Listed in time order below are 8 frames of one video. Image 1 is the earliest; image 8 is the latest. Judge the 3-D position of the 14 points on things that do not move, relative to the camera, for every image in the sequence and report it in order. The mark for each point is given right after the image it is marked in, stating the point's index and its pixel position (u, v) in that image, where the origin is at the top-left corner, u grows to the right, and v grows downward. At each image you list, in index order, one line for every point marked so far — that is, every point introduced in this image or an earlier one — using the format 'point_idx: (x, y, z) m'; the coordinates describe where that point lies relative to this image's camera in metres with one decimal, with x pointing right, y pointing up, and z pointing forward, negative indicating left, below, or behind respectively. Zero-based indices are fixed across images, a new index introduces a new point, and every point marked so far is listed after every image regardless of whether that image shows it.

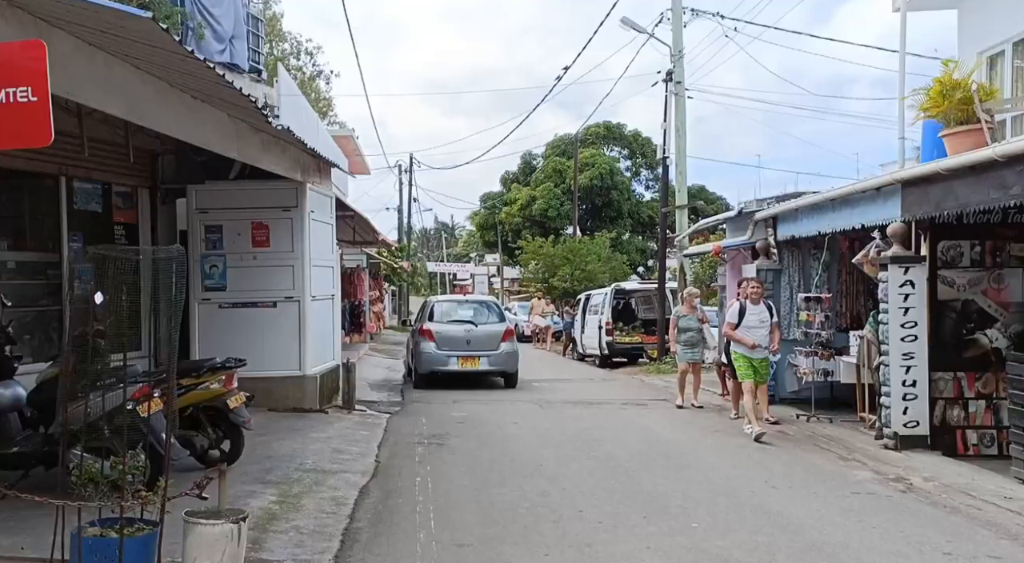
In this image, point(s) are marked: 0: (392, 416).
0: (-1.5, -1.7, +11.3) m
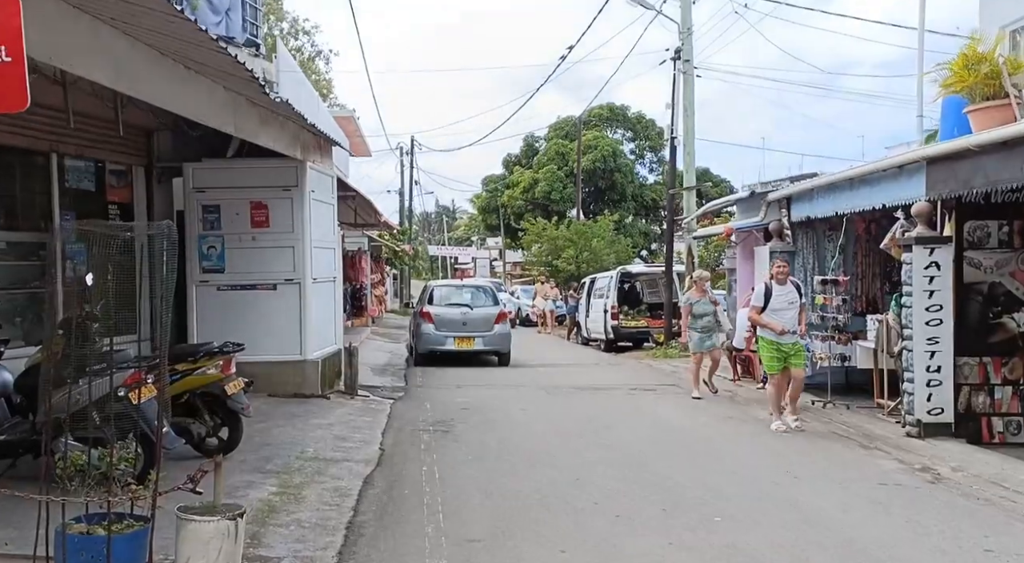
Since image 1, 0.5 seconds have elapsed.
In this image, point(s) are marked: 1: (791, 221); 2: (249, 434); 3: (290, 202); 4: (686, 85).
0: (-1.4, -1.5, +11.0) m
1: (+3.8, +0.8, +12.2) m
2: (-2.3, -1.4, +8.0) m
3: (-2.6, +0.9, +10.5) m
4: (+3.6, +4.1, +18.4) m
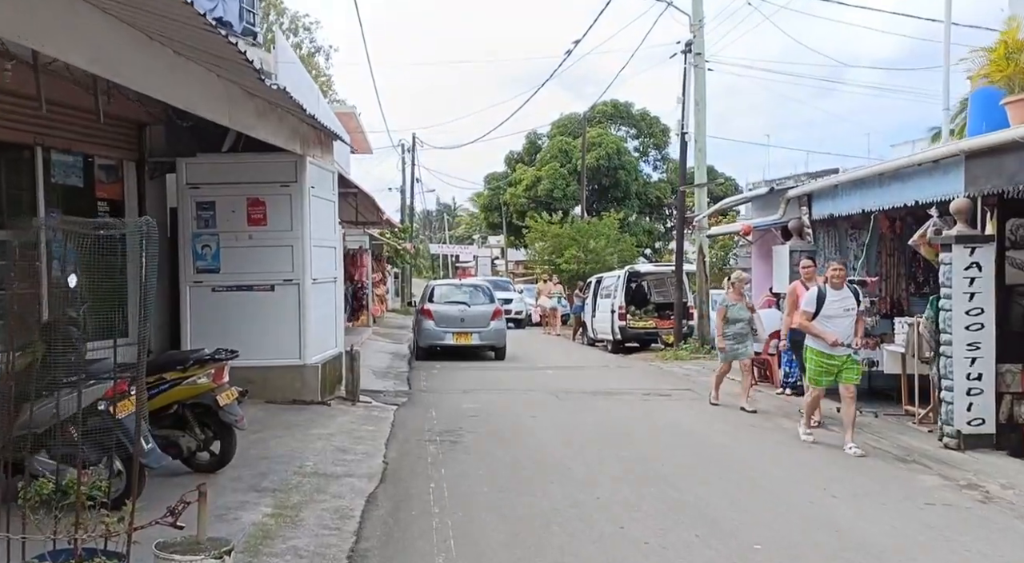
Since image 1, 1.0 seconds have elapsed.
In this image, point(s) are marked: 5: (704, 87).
0: (-1.3, -1.5, +10.5) m
1: (+3.9, +0.8, +11.6) m
2: (-2.2, -1.4, +7.4) m
3: (-2.5, +0.9, +10.0) m
4: (+3.7, +4.1, +17.8) m
5: (+3.8, +3.9, +17.8) m
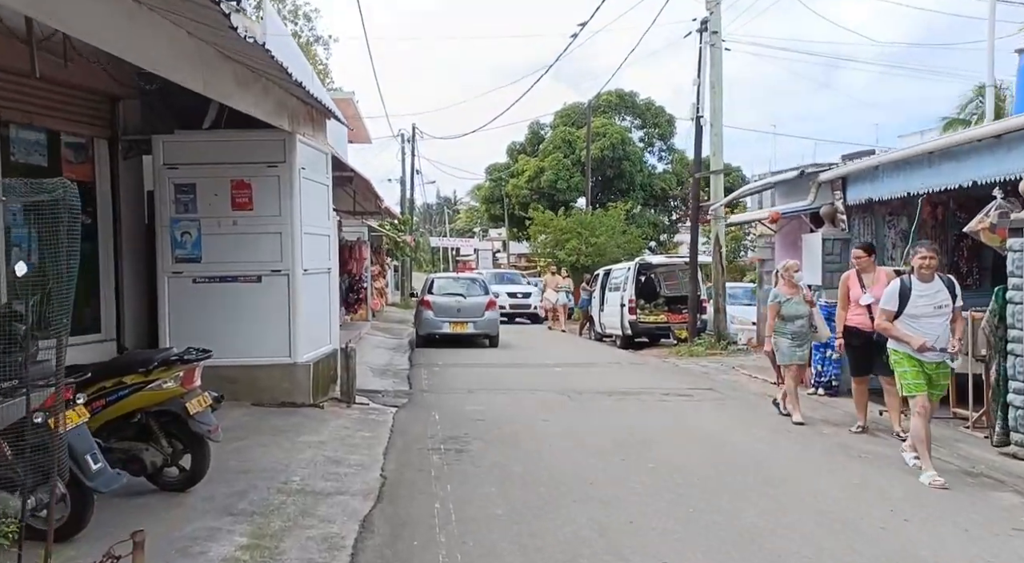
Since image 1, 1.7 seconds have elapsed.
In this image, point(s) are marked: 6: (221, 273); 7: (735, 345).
0: (-1.2, -1.4, +9.6) m
1: (+4.0, +0.9, +10.7) m
2: (-2.1, -1.3, +6.6) m
3: (-2.4, +1.0, +9.1) m
4: (+3.8, +4.2, +16.9) m
5: (+3.9, +4.0, +16.9) m
6: (-2.9, +0.1, +9.1) m
7: (+4.2, -1.2, +17.0) m
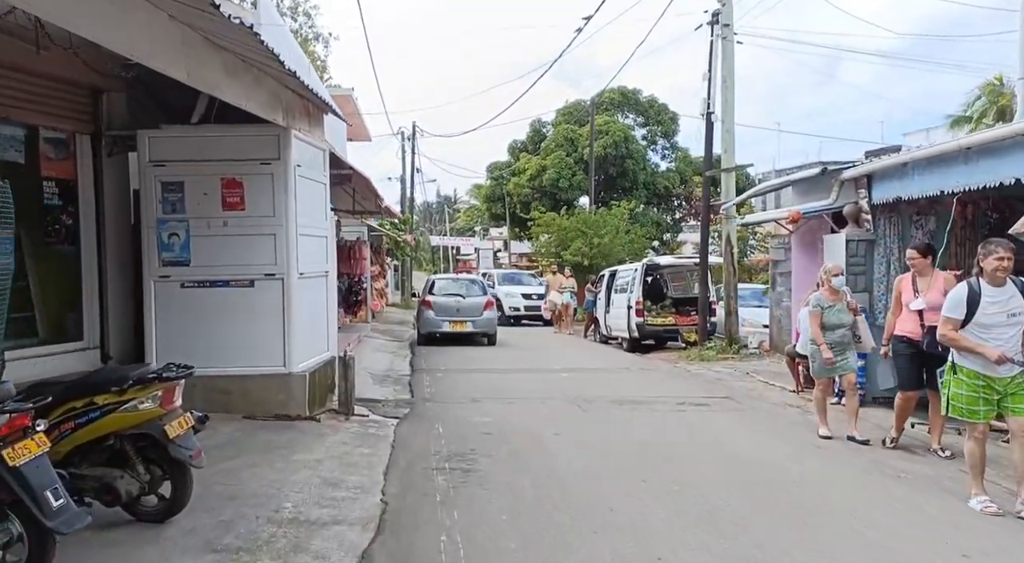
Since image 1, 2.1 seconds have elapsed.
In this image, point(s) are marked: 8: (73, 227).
0: (-1.1, -1.4, +9.0) m
1: (+4.1, +0.9, +10.2) m
2: (-2.0, -1.3, +6.0) m
3: (-2.3, +1.0, +8.5) m
4: (+3.9, +4.2, +16.4) m
5: (+4.0, +4.0, +16.3) m
6: (-2.9, 0.0, +8.5) m
7: (+4.3, -1.2, +16.4) m
8: (-4.2, +0.5, +8.5) m
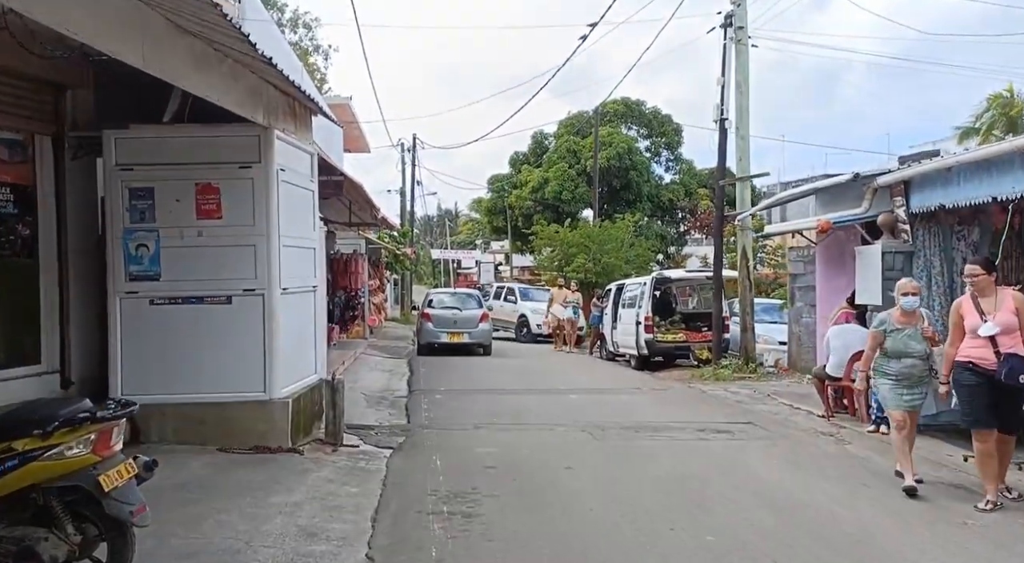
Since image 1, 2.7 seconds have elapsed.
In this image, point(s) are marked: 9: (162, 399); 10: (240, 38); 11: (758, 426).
0: (-1.1, -1.6, +8.2) m
1: (+4.2, +0.7, +9.3) m
2: (-2.0, -1.4, +5.1) m
3: (-2.2, +0.8, +7.7) m
4: (+3.9, +3.9, +15.6) m
5: (+4.1, +3.7, +15.5) m
6: (-2.8, -0.1, +7.7) m
7: (+4.4, -1.5, +15.5) m
8: (-4.1, +0.4, +7.7) m
9: (-3.0, -1.0, +7.6) m
10: (-1.8, +1.6, +5.8) m
11: (+2.7, -1.6, +9.7) m
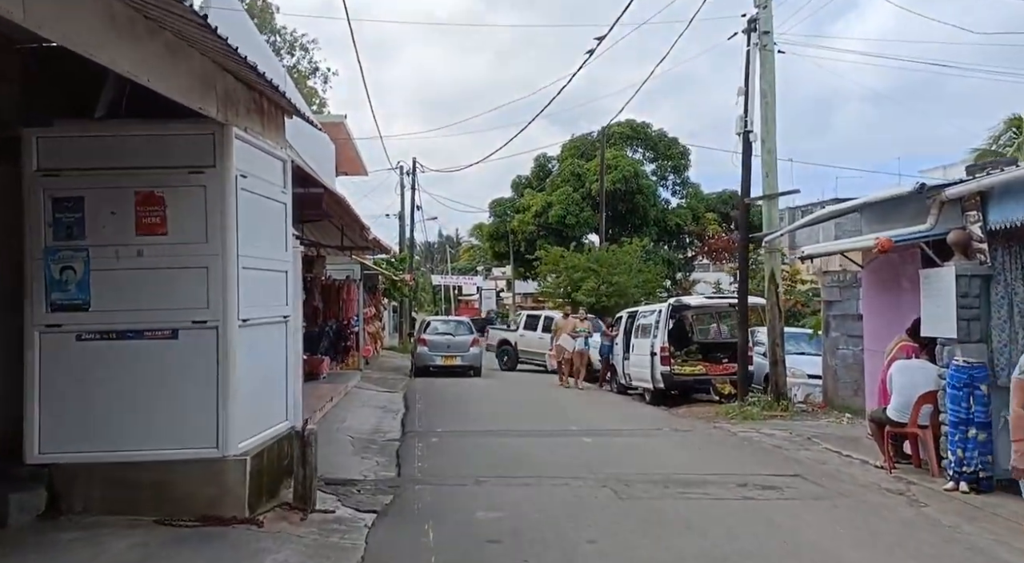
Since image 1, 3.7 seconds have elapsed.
0: (-1.0, -1.8, +6.7) m
1: (+4.2, +0.5, +7.9) m
2: (-1.9, -1.6, +3.7) m
3: (-2.2, +0.6, +6.3) m
4: (+4.0, +3.5, +14.3) m
5: (+4.2, +3.3, +14.2) m
6: (-2.7, -0.3, +6.3) m
7: (+4.5, -1.9, +14.1) m
8: (-4.0, +0.2, +6.3) m
9: (-2.9, -1.2, +6.1) m
10: (-1.7, +1.5, +4.4) m
11: (+2.8, -1.8, +8.3) m
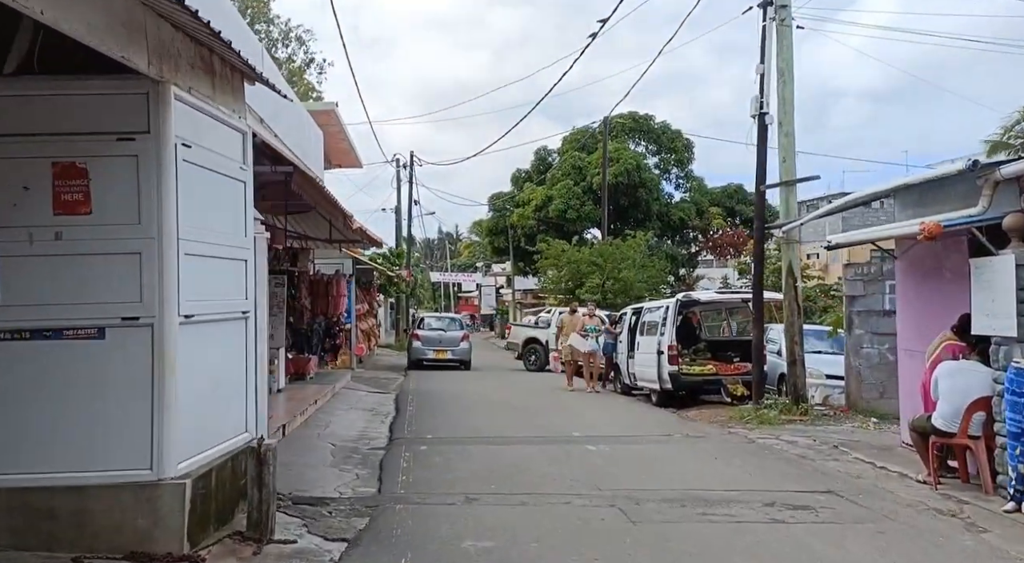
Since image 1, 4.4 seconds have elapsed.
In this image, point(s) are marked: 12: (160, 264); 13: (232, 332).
0: (-1.0, -1.7, +5.7) m
1: (+4.2, +0.6, +6.9) m
2: (-2.0, -1.5, +2.7) m
3: (-2.2, +0.7, +5.3) m
4: (+4.0, +3.6, +13.2) m
5: (+4.1, +3.4, +13.2) m
6: (-2.8, -0.2, +5.2) m
7: (+4.4, -1.8, +13.1) m
8: (-4.1, +0.2, +5.2) m
9: (-2.9, -1.1, +5.1) m
10: (-1.7, +1.5, +3.4) m
11: (+2.7, -1.8, +7.3) m
12: (-2.1, +0.1, +5.3) m
13: (-2.0, -0.4, +6.3) m
